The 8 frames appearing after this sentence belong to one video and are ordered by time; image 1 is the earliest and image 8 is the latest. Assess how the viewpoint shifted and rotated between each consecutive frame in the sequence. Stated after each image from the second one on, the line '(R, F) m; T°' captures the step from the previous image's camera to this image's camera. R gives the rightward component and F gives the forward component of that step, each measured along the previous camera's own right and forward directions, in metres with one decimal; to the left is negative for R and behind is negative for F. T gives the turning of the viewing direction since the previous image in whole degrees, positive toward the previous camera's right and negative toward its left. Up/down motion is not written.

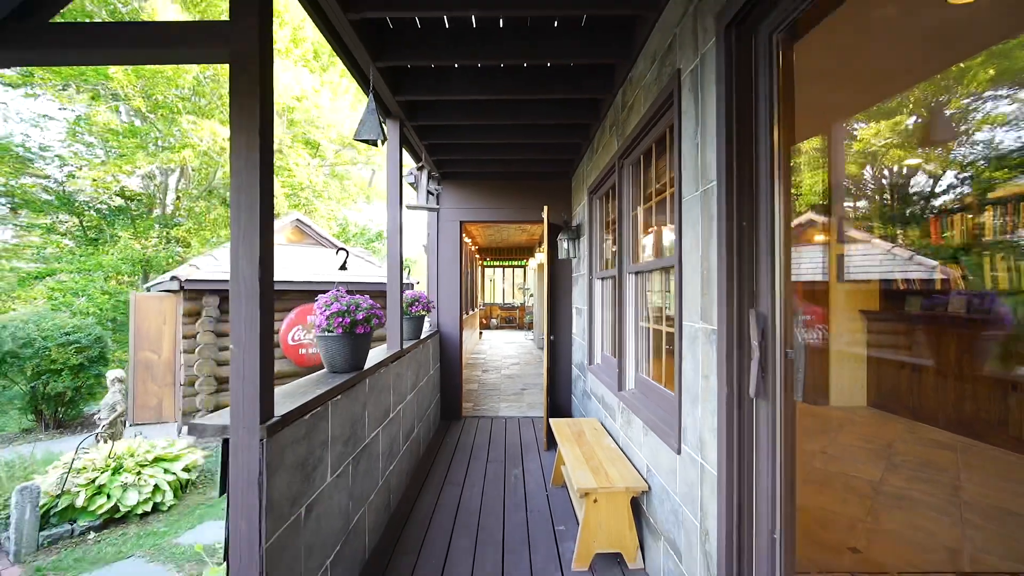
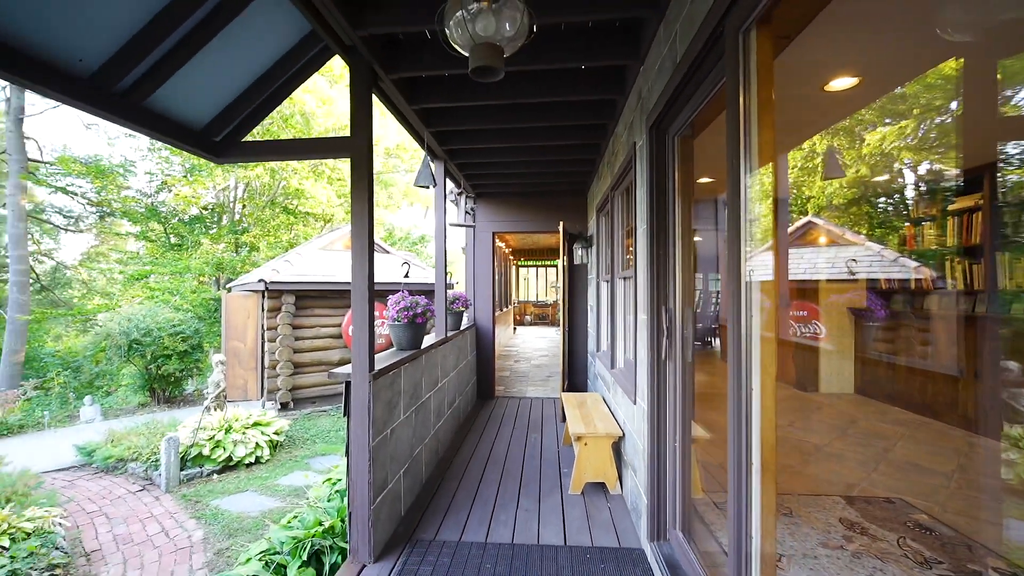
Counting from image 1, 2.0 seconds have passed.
(+0.1, -0.8) m; -5°
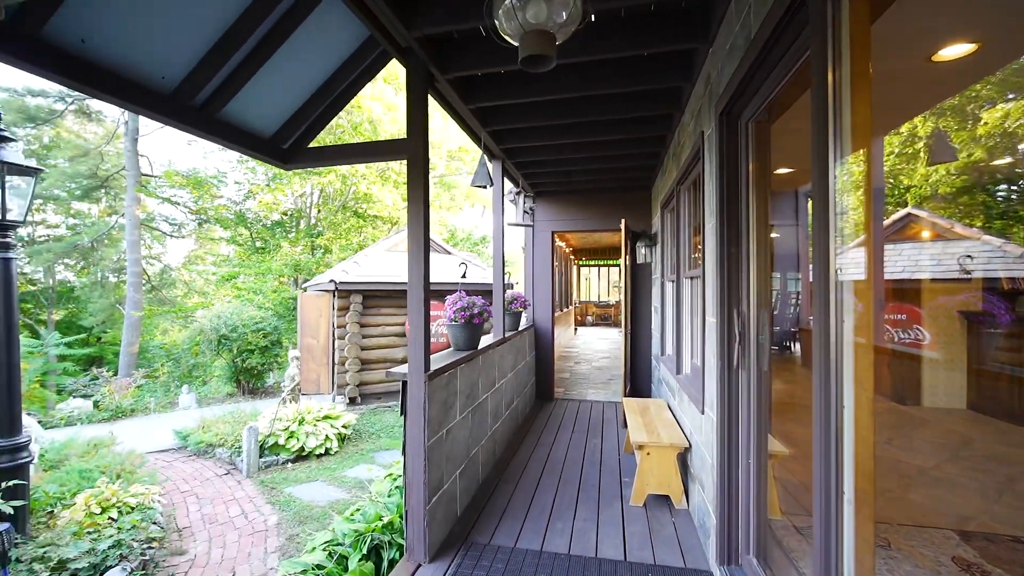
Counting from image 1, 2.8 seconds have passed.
(0.0, +0.1) m; -8°
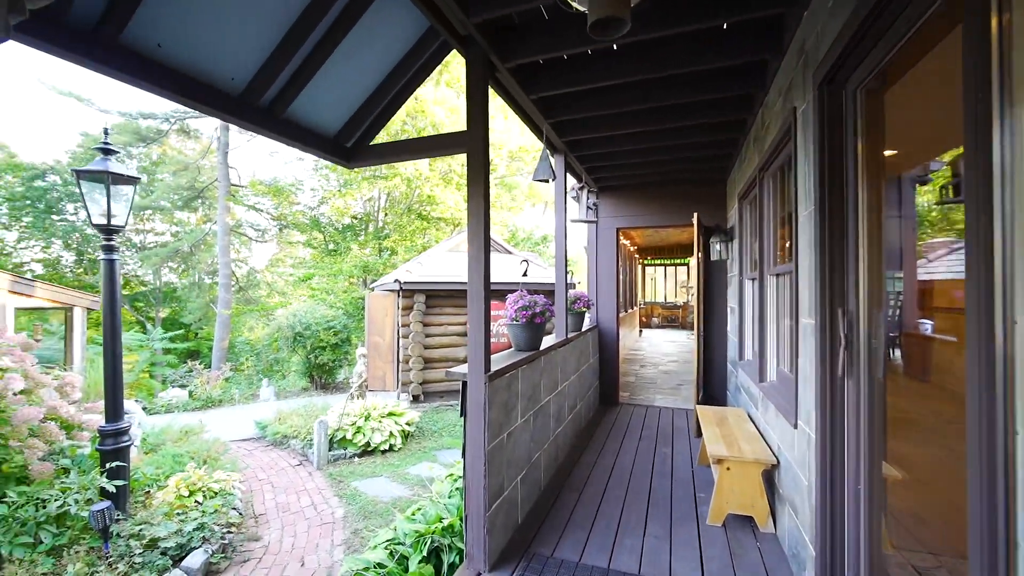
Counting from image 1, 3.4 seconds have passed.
(0.0, +0.1) m; -8°
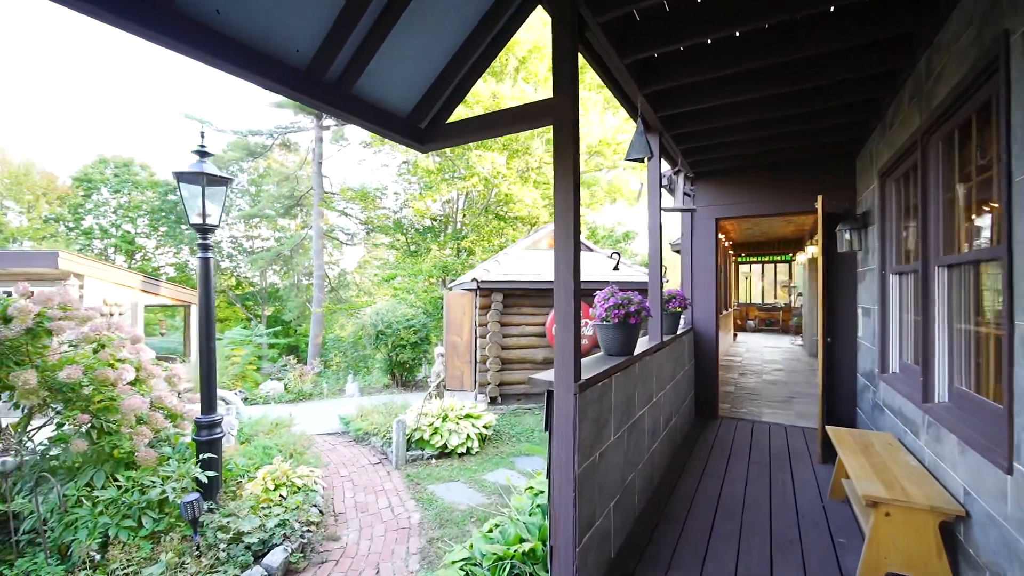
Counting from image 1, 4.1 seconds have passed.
(-0.1, +0.3) m; -10°
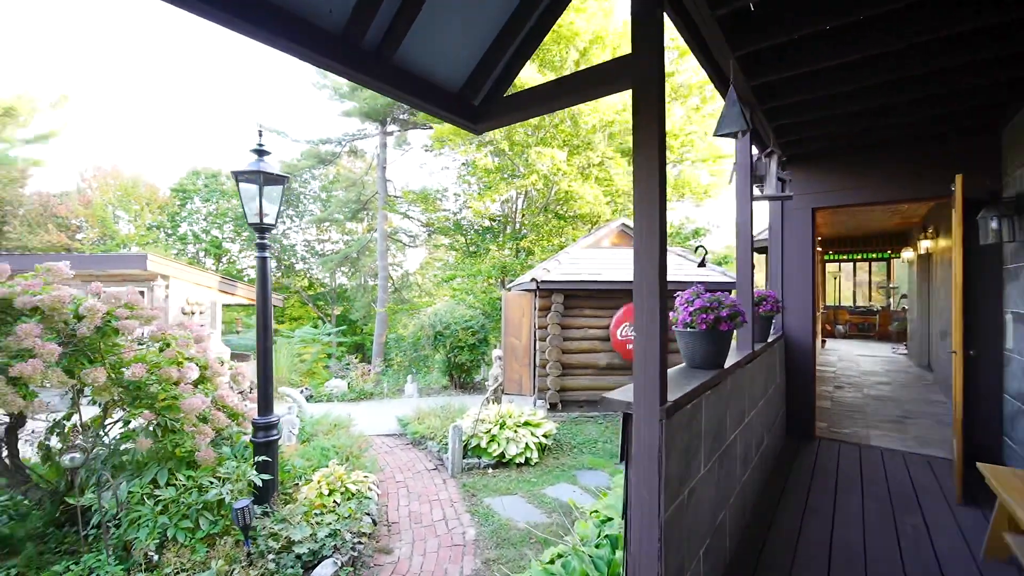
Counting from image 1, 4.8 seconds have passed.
(0.0, +0.3) m; -7°
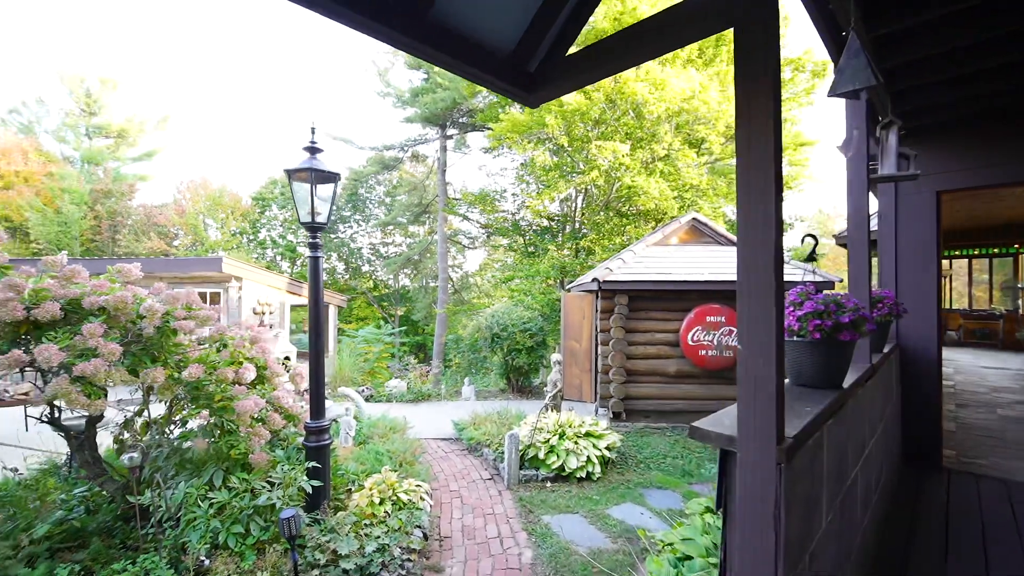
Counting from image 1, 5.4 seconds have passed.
(0.0, +0.3) m; -7°
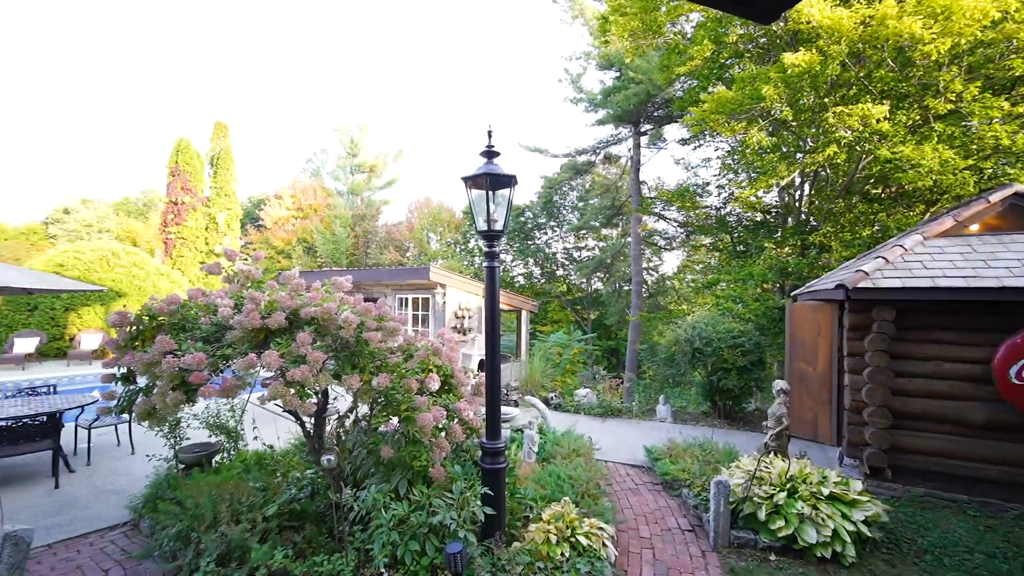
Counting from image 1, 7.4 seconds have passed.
(0.0, +0.5) m; -24°
